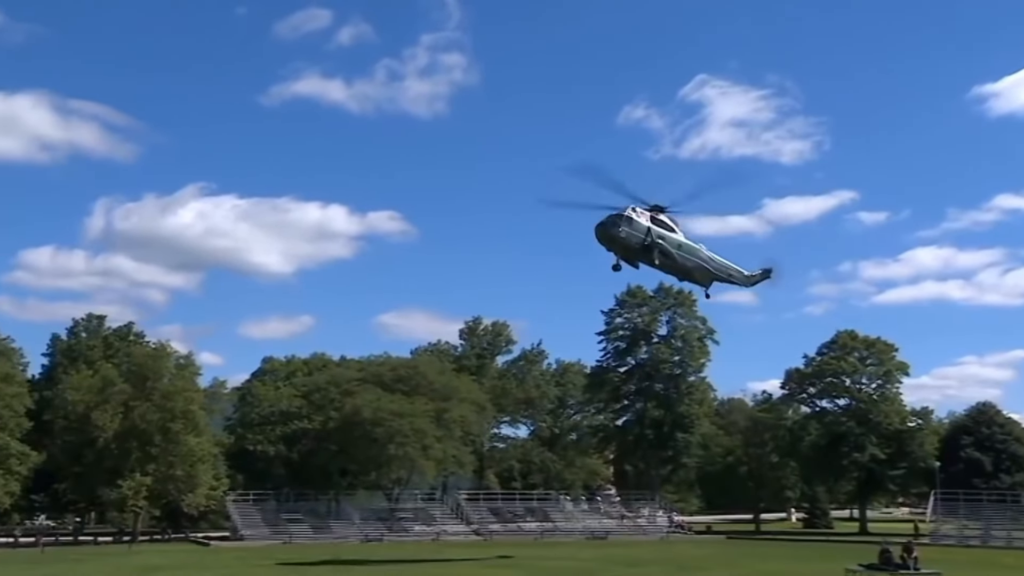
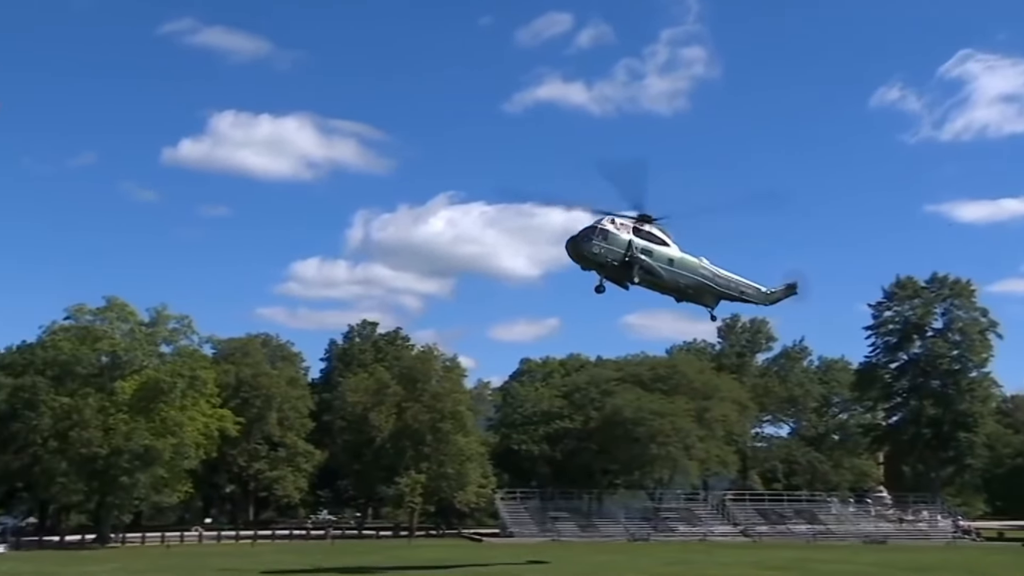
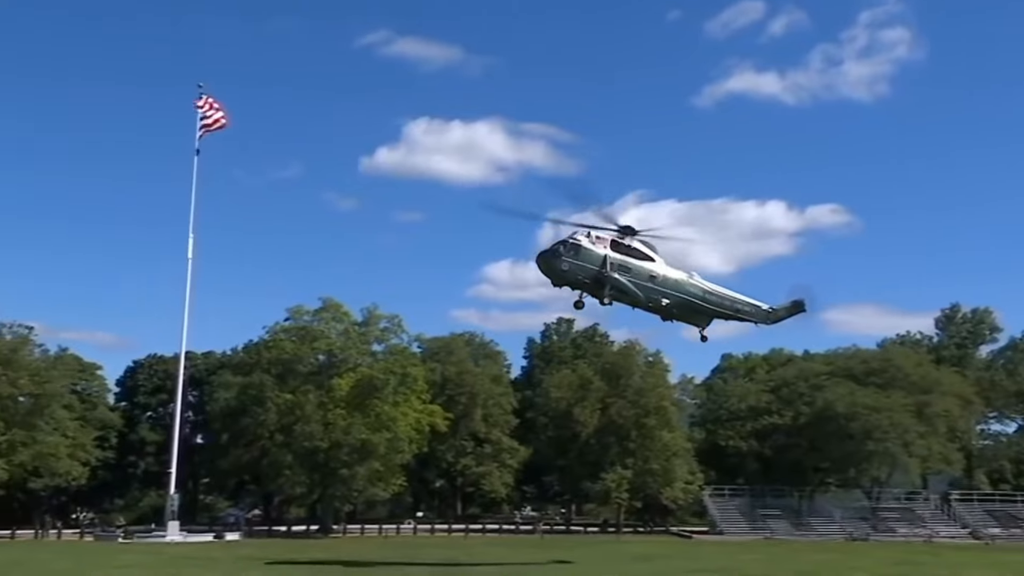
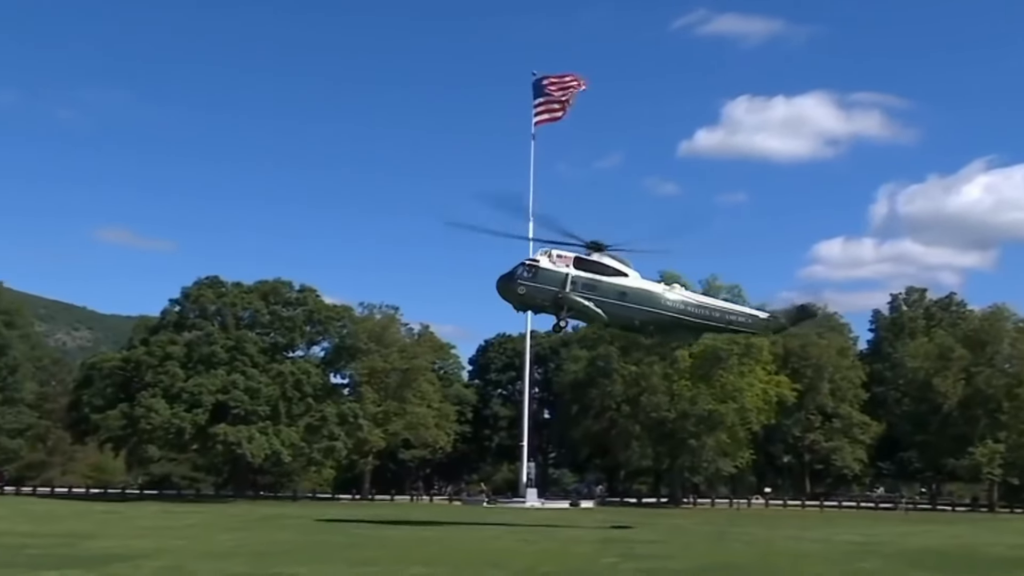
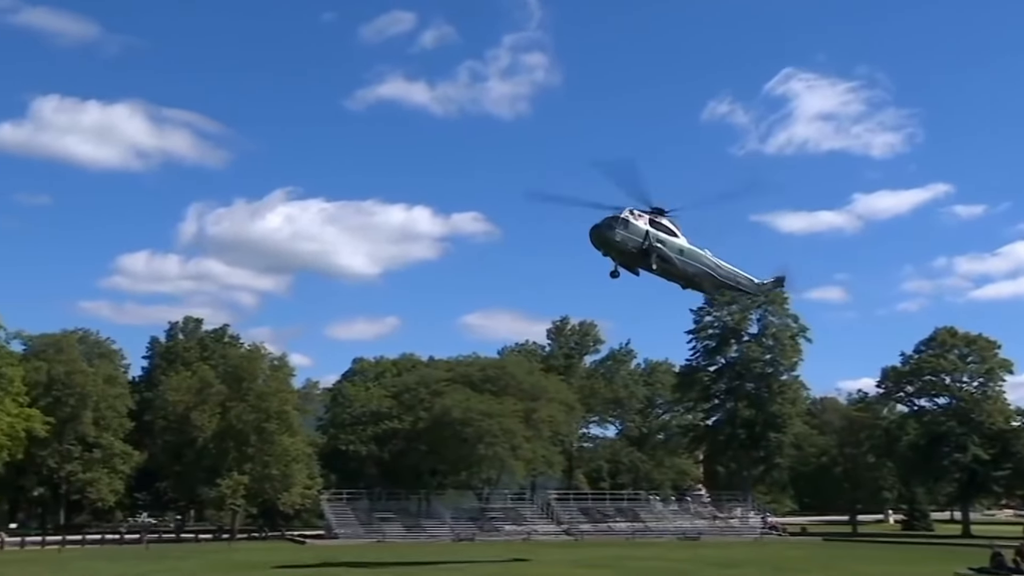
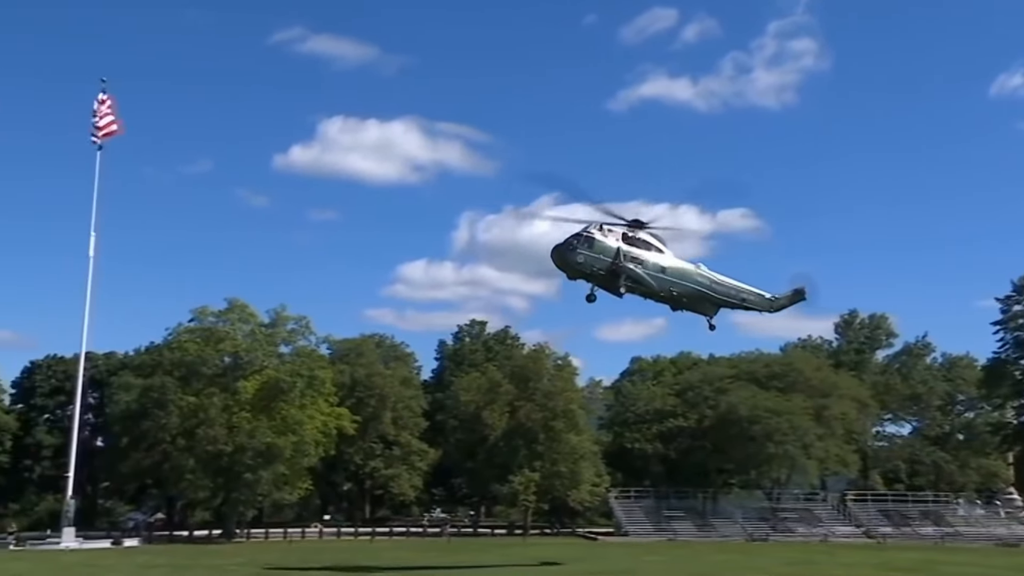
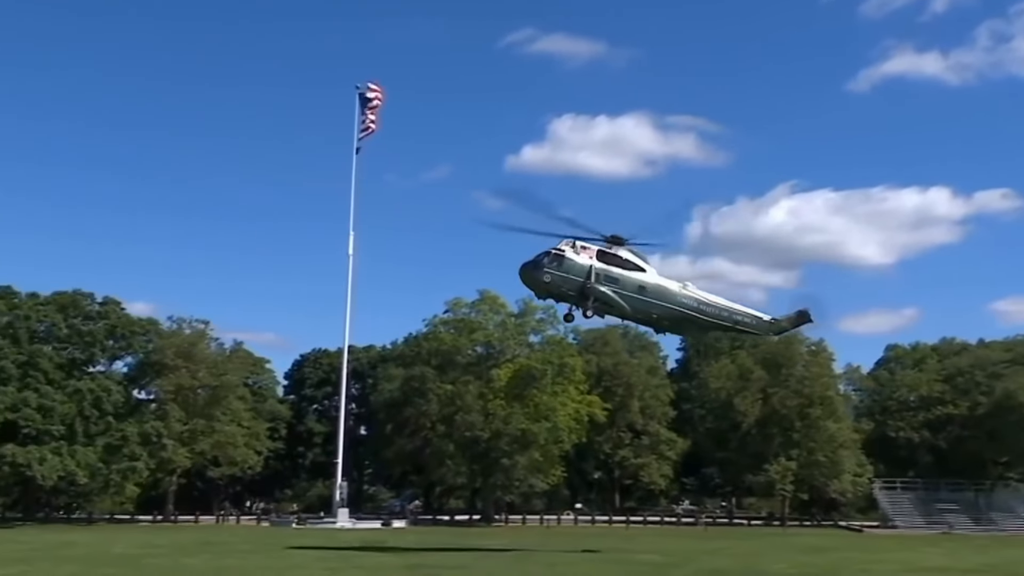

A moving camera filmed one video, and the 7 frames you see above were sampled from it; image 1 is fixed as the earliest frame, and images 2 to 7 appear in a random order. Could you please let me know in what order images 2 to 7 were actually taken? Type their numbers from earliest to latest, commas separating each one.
5, 2, 6, 3, 7, 4
